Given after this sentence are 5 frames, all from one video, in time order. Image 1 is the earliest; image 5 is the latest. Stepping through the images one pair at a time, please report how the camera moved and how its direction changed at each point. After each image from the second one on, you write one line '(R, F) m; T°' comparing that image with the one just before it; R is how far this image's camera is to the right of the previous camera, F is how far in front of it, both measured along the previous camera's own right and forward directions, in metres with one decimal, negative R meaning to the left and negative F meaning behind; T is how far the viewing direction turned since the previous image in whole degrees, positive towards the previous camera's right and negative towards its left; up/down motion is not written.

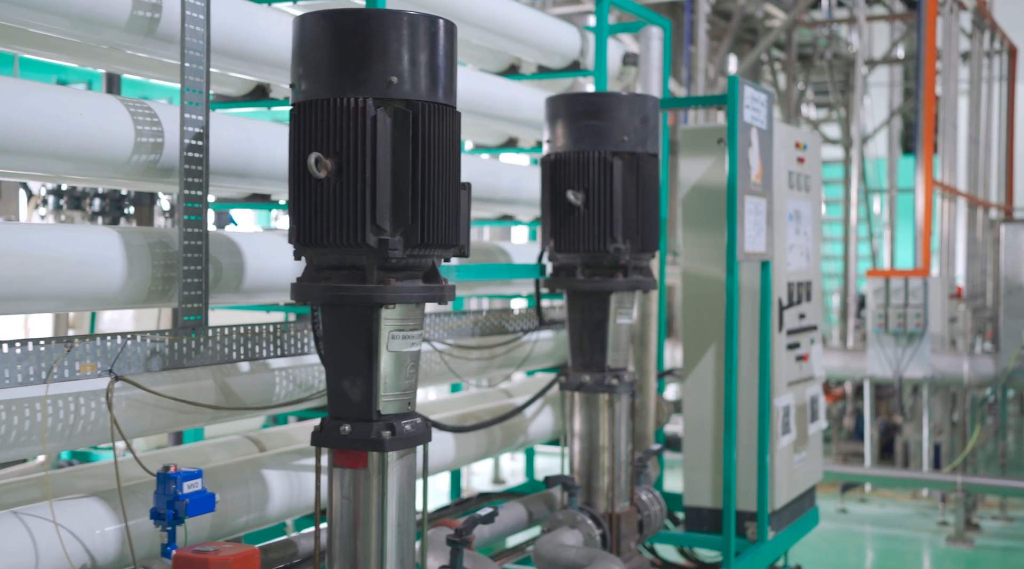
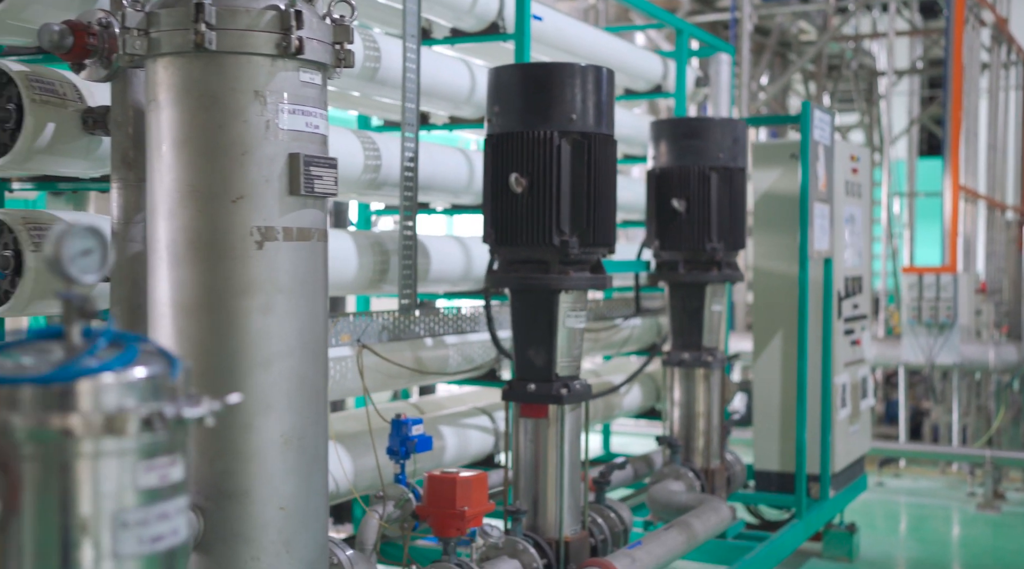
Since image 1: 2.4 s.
(-0.4, -0.8) m; 0°
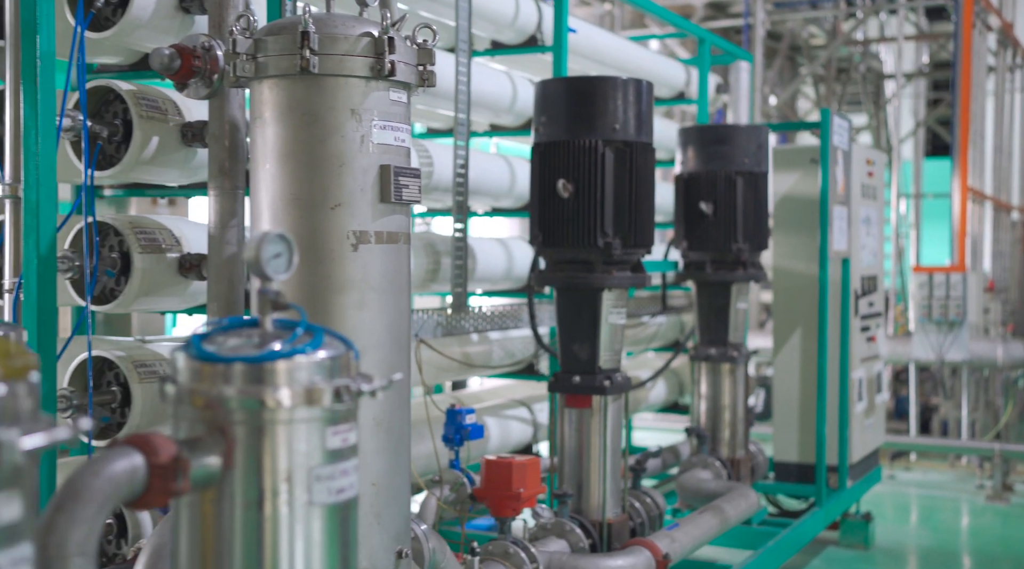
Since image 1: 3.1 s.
(-0.1, -0.3) m; 0°
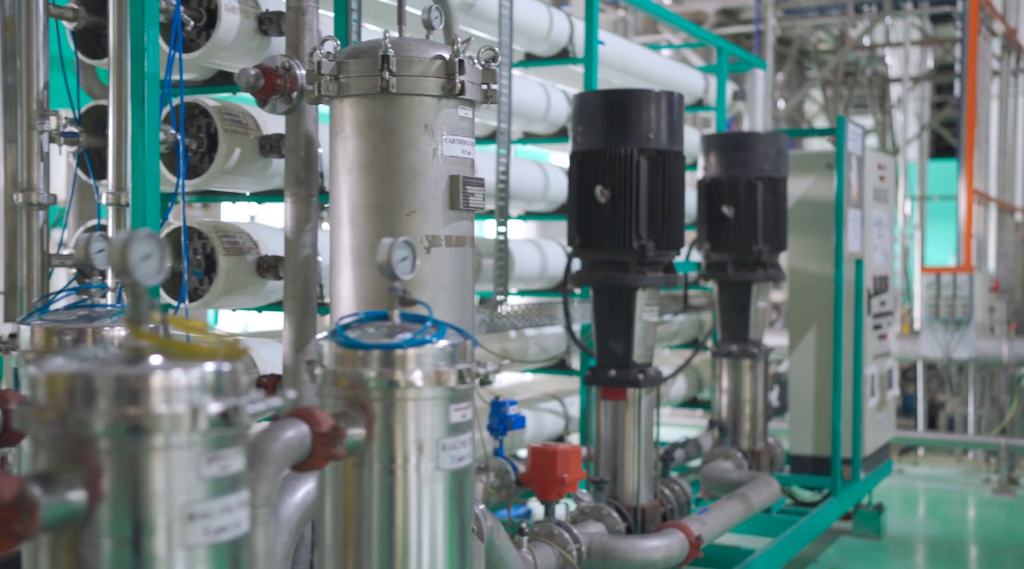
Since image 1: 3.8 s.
(-0.1, -0.3) m; 0°
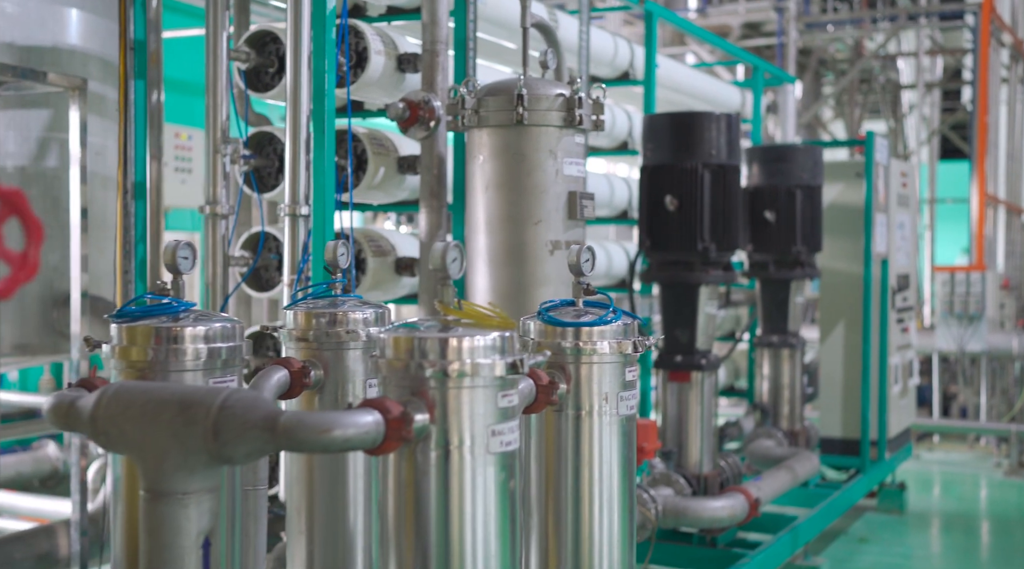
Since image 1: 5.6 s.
(-0.3, -0.6) m; 0°
